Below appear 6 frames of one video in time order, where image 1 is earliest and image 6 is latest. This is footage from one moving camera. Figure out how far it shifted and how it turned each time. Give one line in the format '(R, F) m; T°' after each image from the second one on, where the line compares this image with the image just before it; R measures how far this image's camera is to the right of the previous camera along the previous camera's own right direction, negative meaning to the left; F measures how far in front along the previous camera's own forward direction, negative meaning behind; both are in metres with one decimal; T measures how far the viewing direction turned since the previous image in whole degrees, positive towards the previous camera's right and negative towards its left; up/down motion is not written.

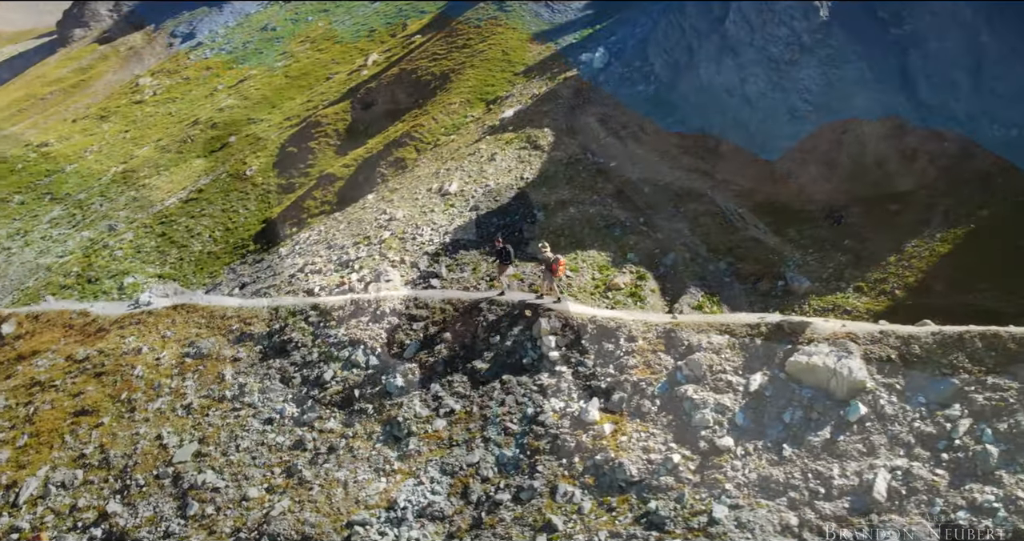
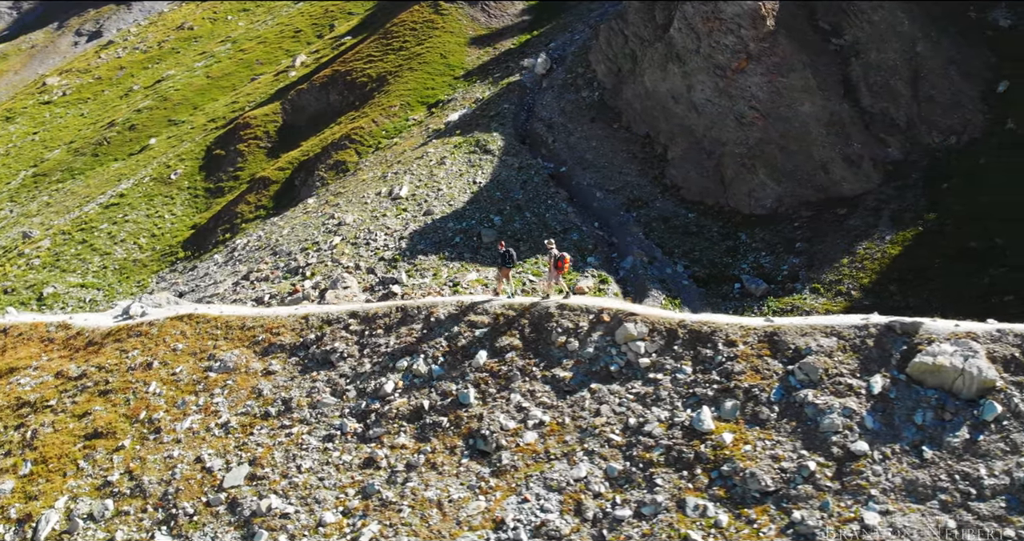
(-5.2, +1.6) m; +6°
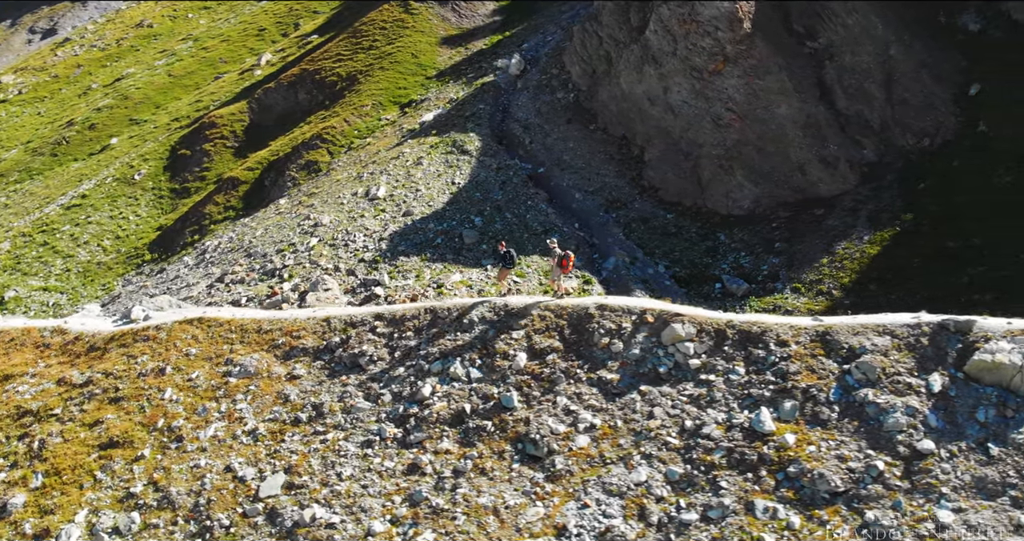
(-2.6, +0.6) m; +3°
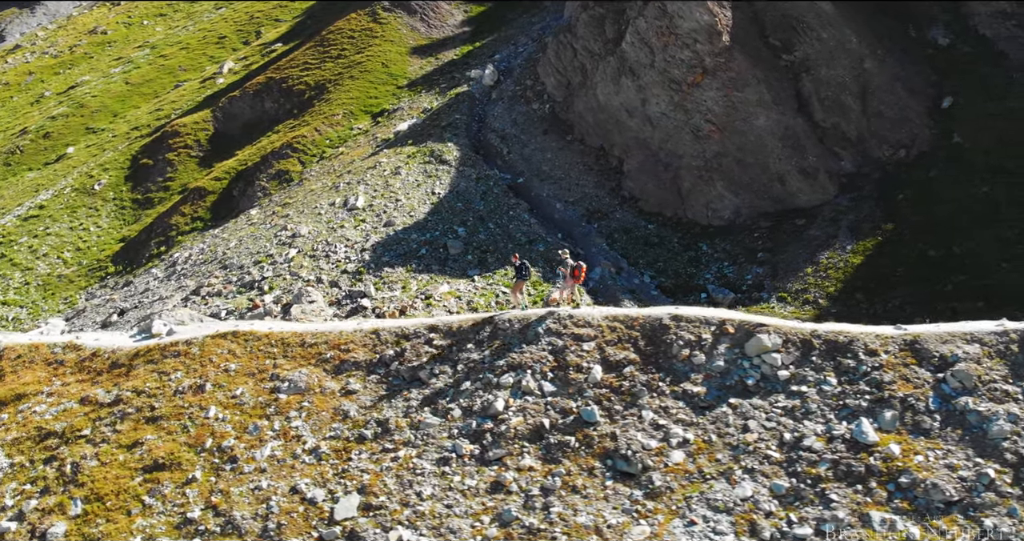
(-3.8, +0.8) m; +3°
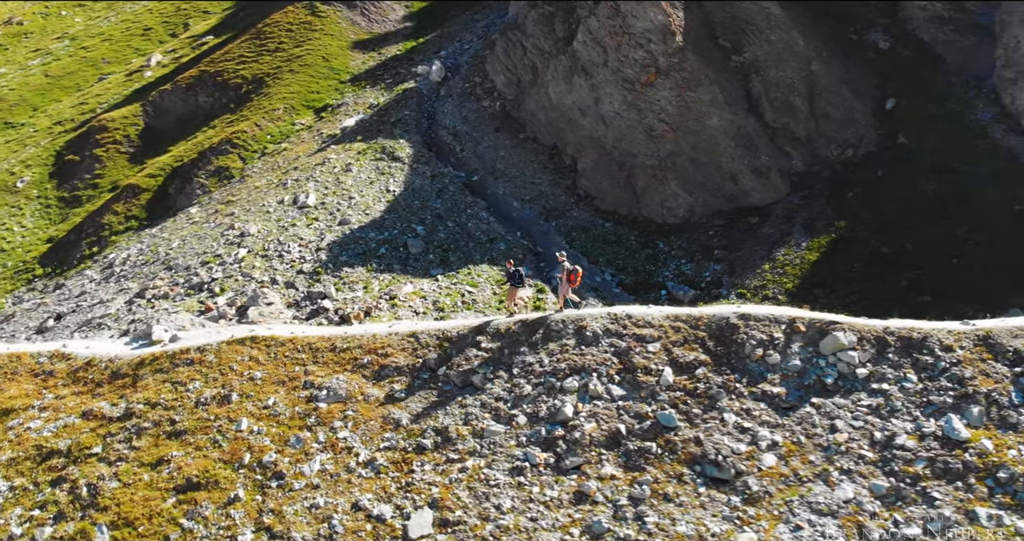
(-4.2, +1.3) m; +5°
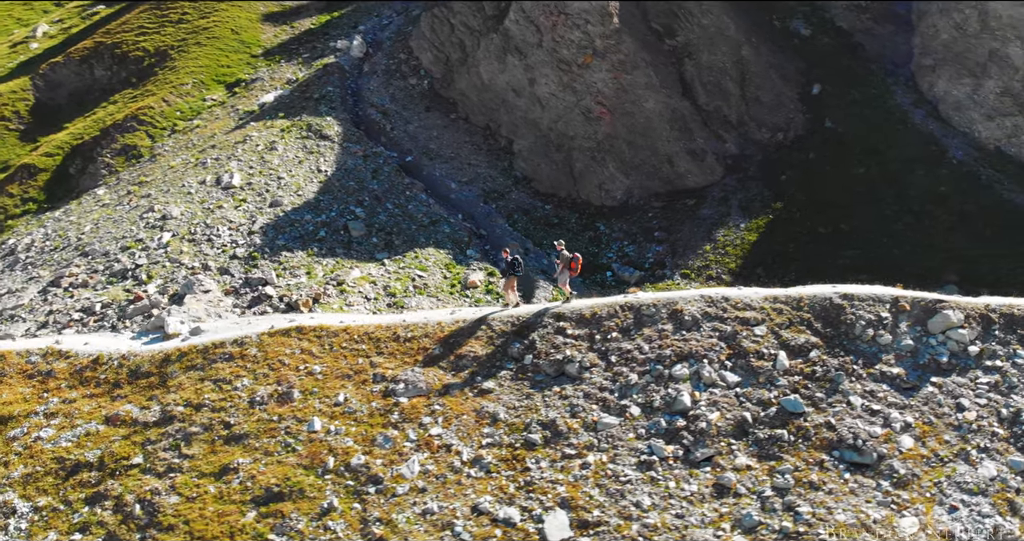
(-6.0, +2.1) m; +8°
